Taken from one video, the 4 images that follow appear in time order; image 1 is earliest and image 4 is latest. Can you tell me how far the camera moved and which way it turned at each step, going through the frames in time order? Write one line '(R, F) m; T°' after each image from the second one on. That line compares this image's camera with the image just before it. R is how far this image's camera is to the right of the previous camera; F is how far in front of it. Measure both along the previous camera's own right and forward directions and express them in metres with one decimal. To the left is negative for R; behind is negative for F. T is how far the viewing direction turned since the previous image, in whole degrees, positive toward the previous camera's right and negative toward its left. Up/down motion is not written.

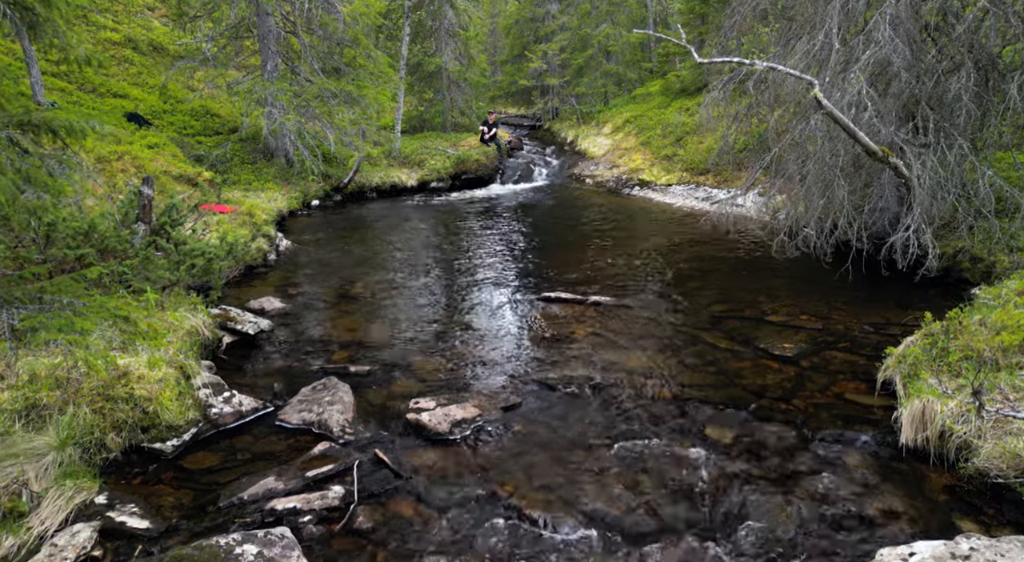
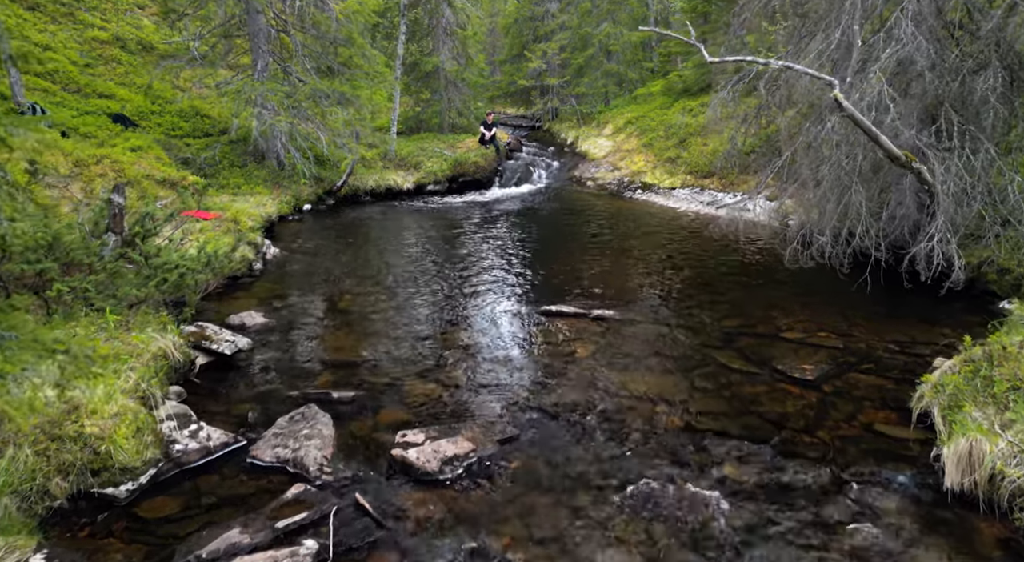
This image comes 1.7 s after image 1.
(0.0, +0.6) m; 0°
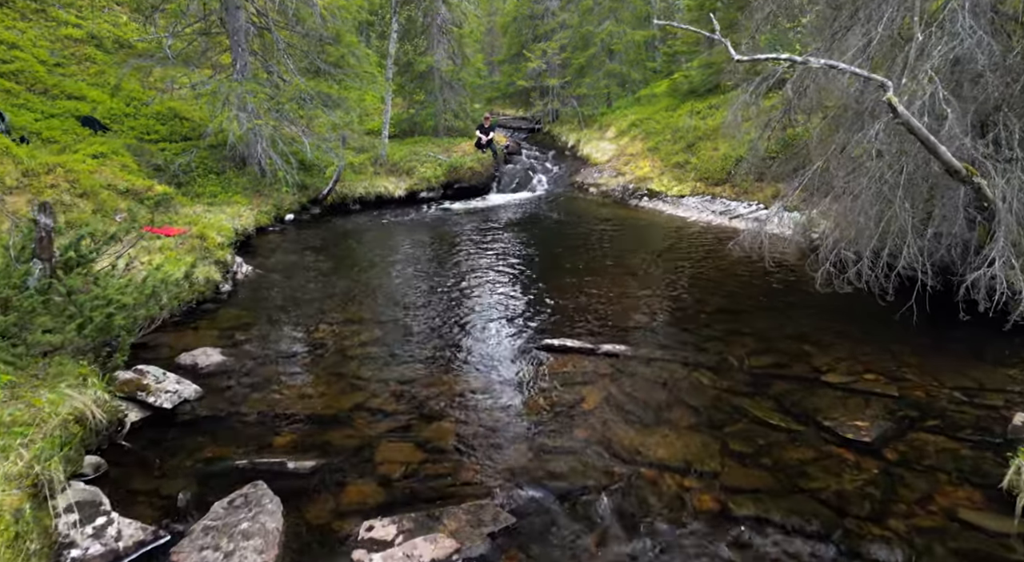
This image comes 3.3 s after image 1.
(0.0, +1.2) m; 0°
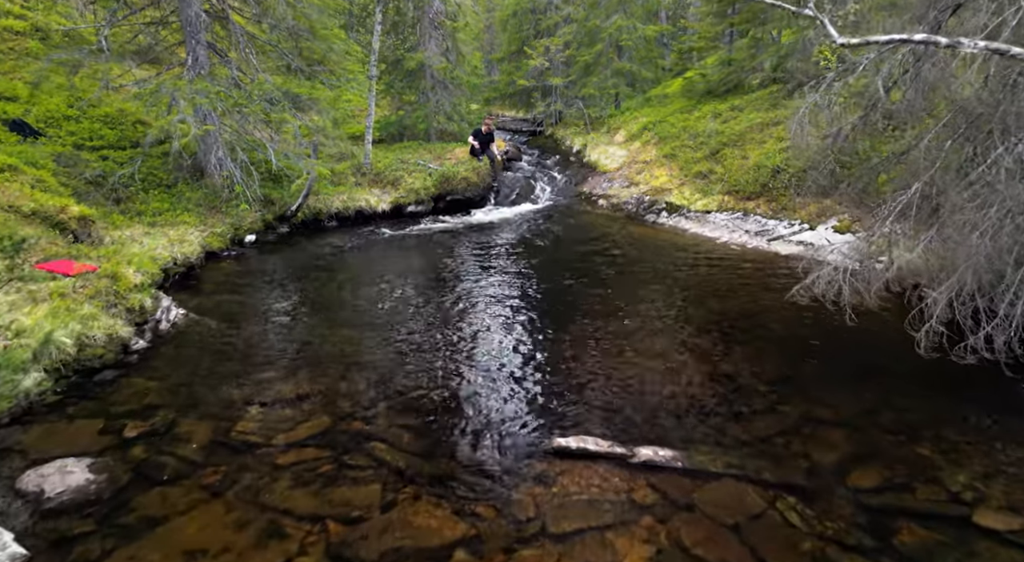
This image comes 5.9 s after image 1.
(0.0, +2.4) m; 0°
